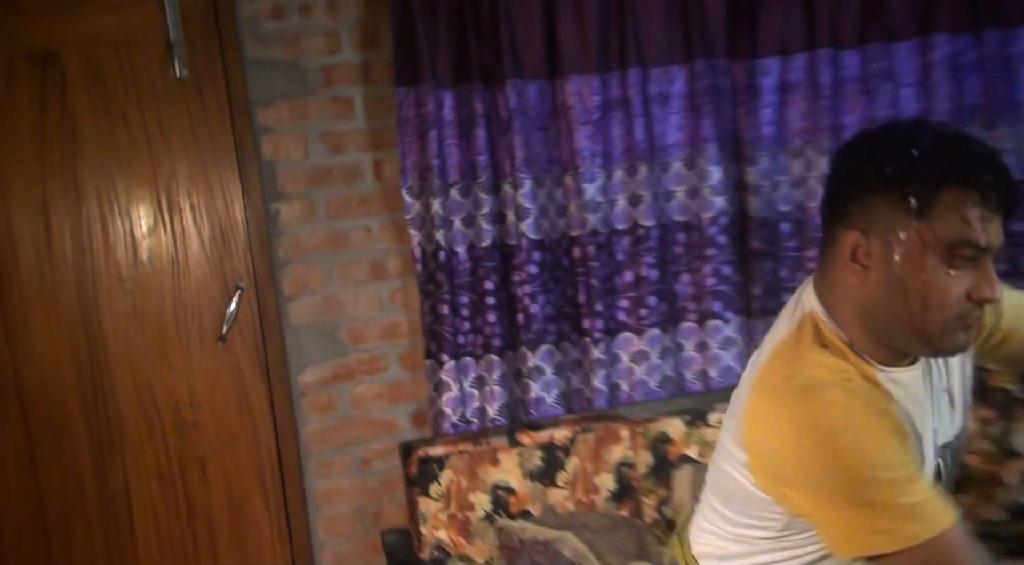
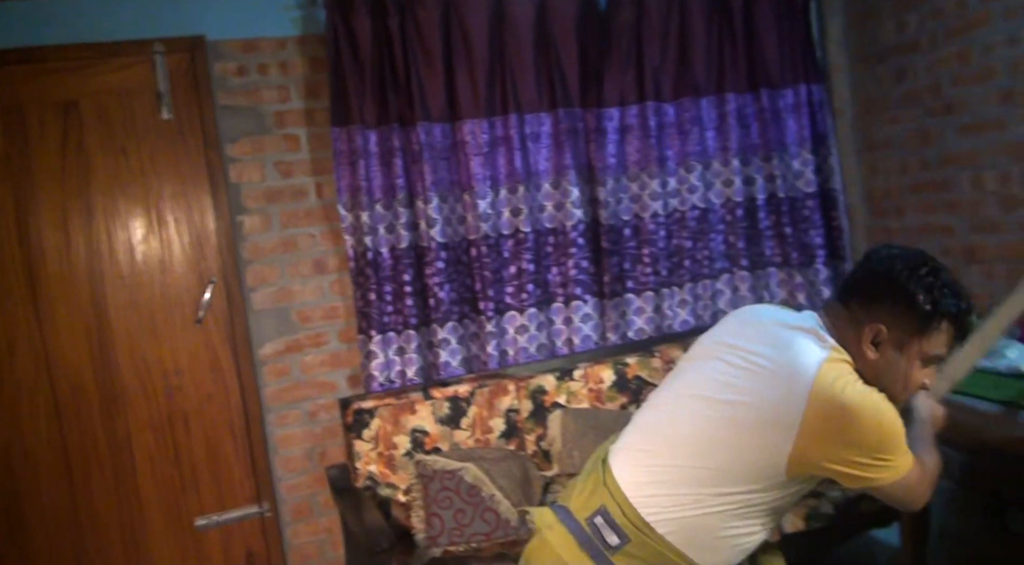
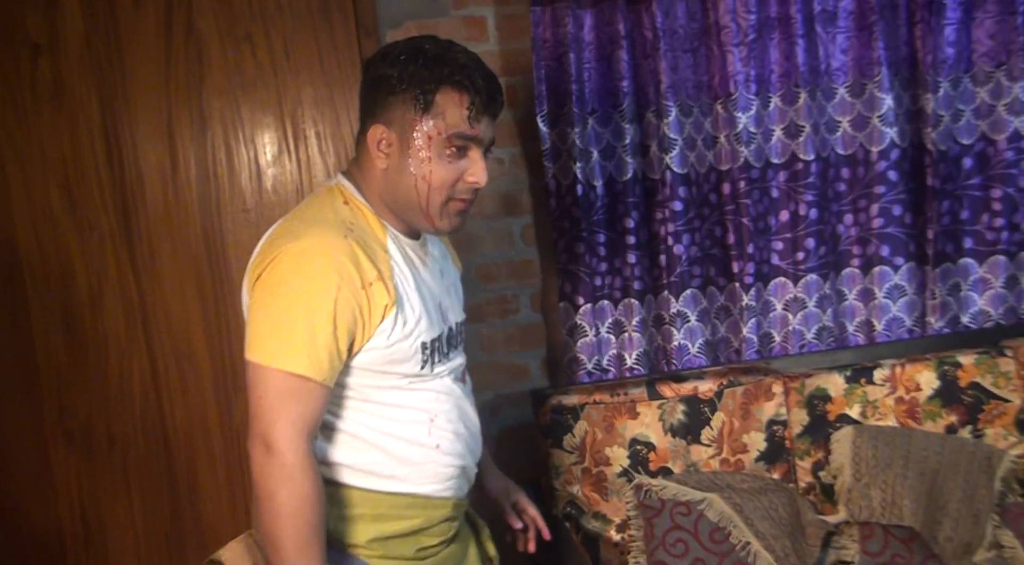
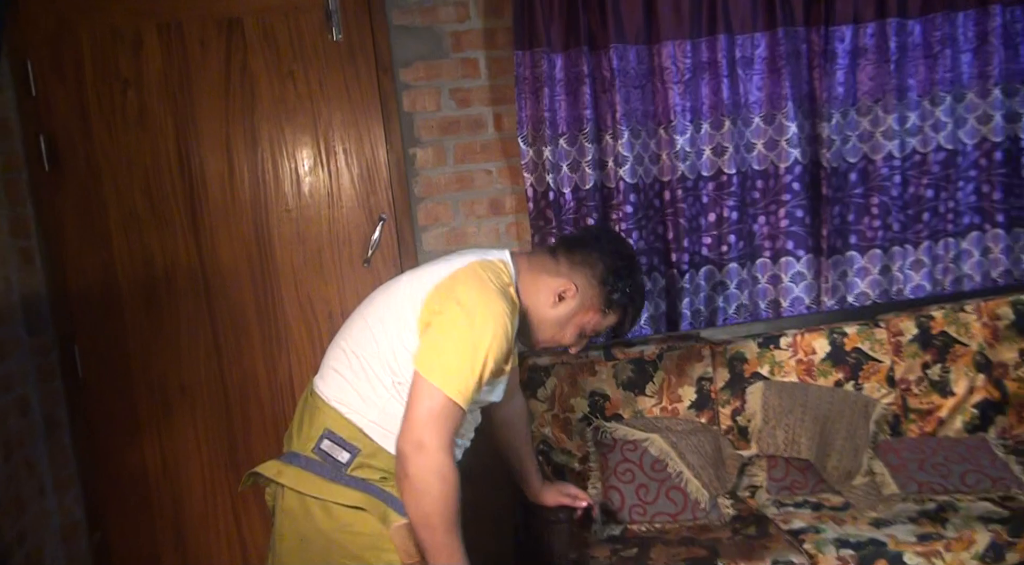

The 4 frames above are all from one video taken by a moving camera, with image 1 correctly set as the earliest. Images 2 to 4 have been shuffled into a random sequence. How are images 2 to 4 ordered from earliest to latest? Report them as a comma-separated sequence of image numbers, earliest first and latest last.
2, 3, 4
